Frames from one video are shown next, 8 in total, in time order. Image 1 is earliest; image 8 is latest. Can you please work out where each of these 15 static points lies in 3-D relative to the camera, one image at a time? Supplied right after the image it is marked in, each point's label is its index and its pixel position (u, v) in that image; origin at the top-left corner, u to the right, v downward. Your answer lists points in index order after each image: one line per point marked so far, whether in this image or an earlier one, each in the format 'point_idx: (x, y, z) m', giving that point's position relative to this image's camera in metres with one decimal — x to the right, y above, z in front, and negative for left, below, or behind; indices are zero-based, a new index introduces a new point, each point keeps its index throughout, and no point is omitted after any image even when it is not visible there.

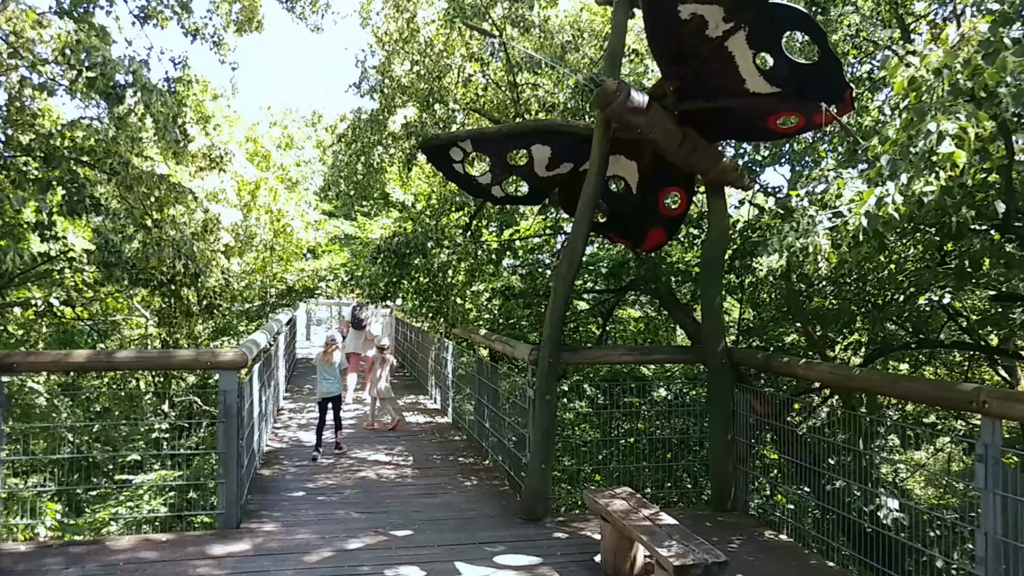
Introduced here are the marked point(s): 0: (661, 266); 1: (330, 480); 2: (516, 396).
0: (+1.0, +0.1, +5.4) m
1: (-1.2, -1.3, +5.7) m
2: (0.0, -0.7, +5.6) m
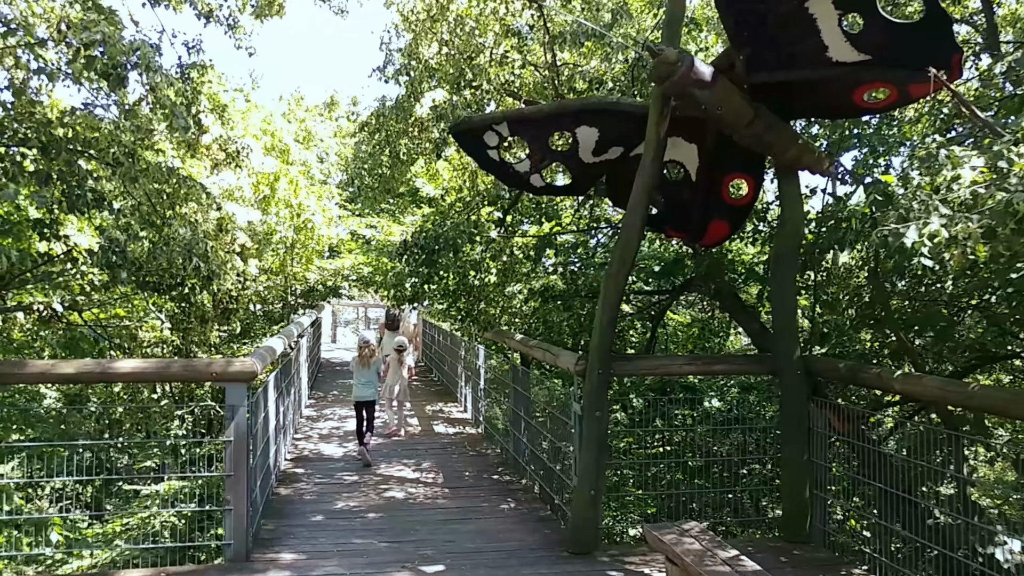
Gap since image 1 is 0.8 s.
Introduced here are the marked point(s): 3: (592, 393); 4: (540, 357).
0: (+1.2, +0.1, +4.8) m
1: (-1.0, -1.3, +5.2) m
2: (+0.3, -0.7, +5.1) m
3: (+0.4, -0.5, +4.1) m
4: (+0.2, -0.4, +5.3) m
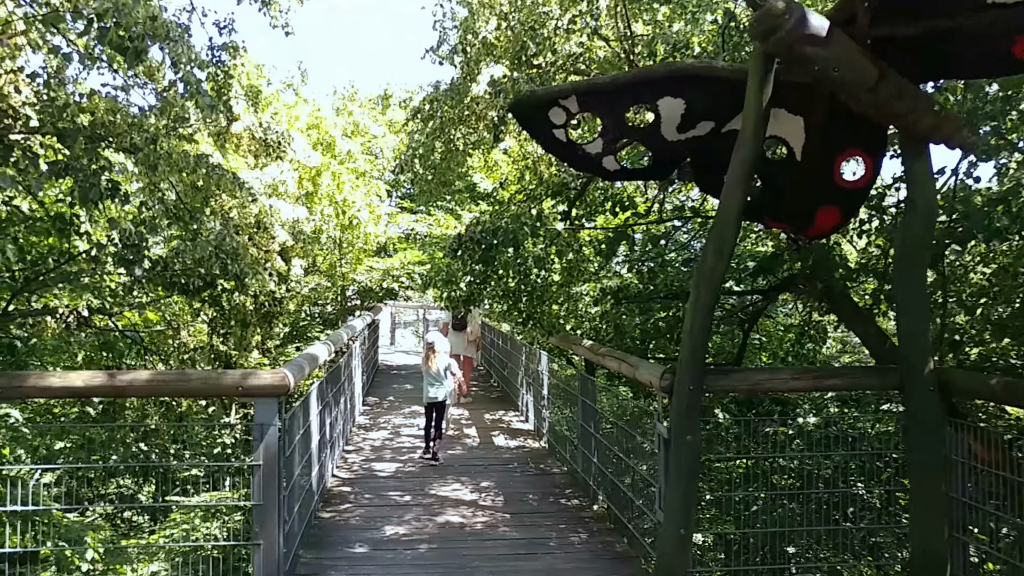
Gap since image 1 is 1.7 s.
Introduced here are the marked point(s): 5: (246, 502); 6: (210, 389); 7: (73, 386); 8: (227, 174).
0: (+1.6, +0.1, +4.1) m
1: (-0.6, -1.3, +4.6) m
2: (+0.6, -0.7, +4.4) m
3: (+0.7, -0.5, +3.4) m
4: (+0.6, -0.4, +4.6) m
5: (-1.1, -0.9, +3.6) m
6: (-1.3, -0.4, +3.4) m
7: (-1.8, -0.4, +3.4) m
8: (-1.6, +0.6, +4.5) m
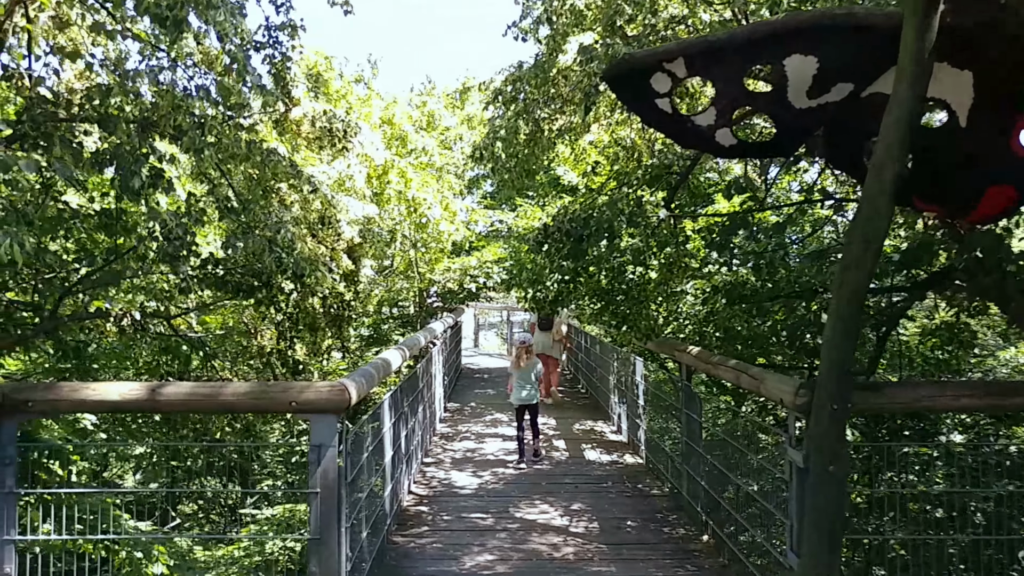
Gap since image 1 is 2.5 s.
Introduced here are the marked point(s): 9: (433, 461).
0: (+2.0, +0.2, +3.4) m
1: (-0.1, -1.3, +4.1) m
2: (+1.1, -0.7, +3.8) m
3: (+1.0, -0.5, +2.8) m
4: (+1.0, -0.4, +4.0) m
5: (-0.8, -0.9, +3.1) m
6: (-0.9, -0.4, +3.0) m
7: (-1.4, -0.4, +3.0) m
8: (-1.1, +0.6, +4.1) m
9: (-0.6, -1.3, +6.2) m
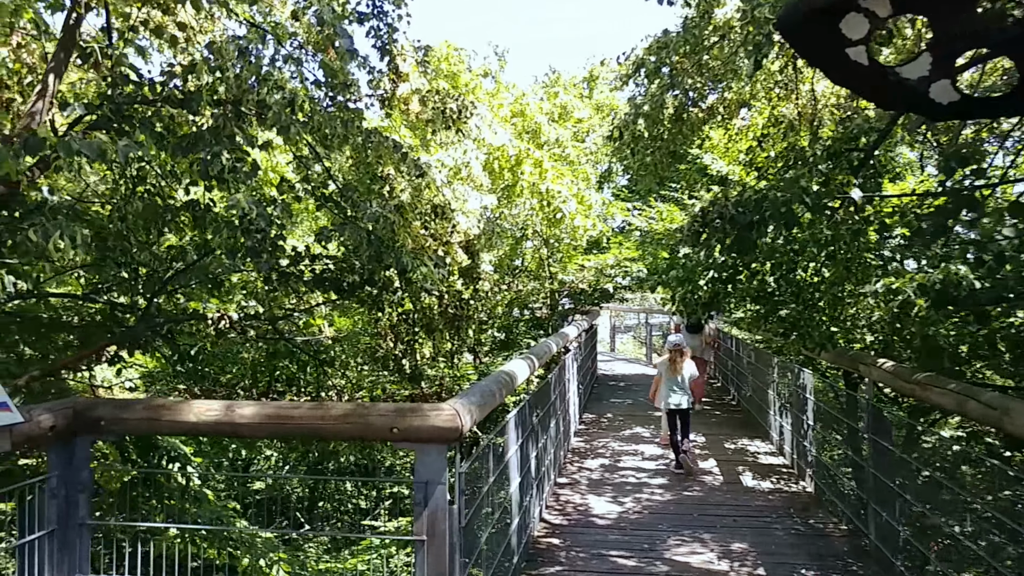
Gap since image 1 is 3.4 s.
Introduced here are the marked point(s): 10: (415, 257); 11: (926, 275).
0: (+2.4, +0.2, +2.4) m
1: (+0.5, -1.3, +3.4) m
2: (+1.6, -0.7, +2.9) m
3: (+1.4, -0.5, +1.9) m
4: (+1.6, -0.4, +3.2) m
5: (-0.3, -0.9, +2.6) m
6: (-0.5, -0.4, +2.5) m
7: (-1.0, -0.4, +2.6) m
8: (-0.5, +0.6, +3.6) m
9: (+0.4, -1.3, +5.6) m
10: (-0.4, +0.1, +3.6) m
11: (+1.8, +0.1, +3.6) m
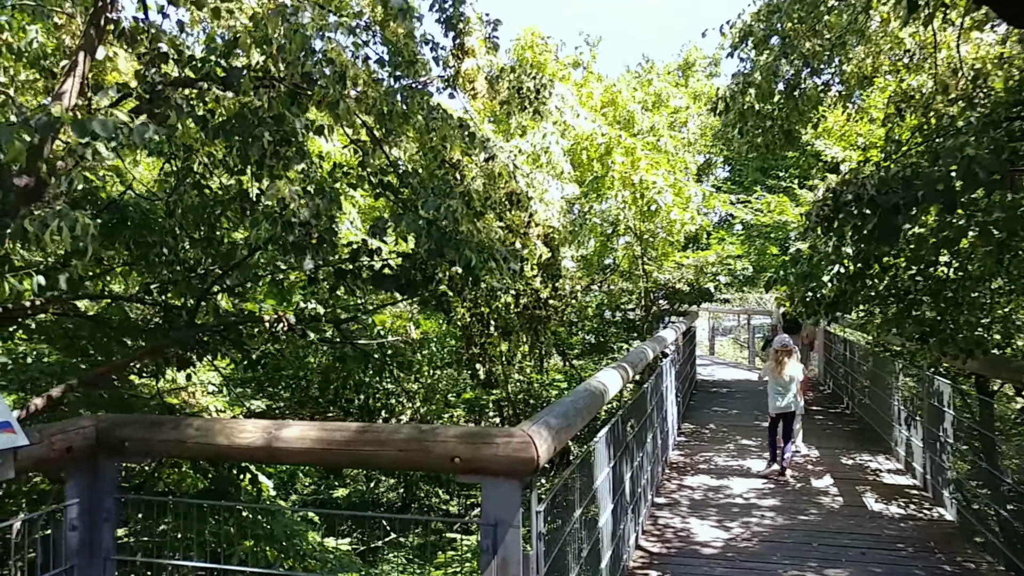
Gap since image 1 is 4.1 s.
0: (+2.6, +0.2, +1.7) m
1: (+0.8, -1.3, +2.9) m
2: (+1.9, -0.7, +2.2) m
3: (+1.5, -0.5, +1.3) m
4: (+1.9, -0.4, +2.5) m
5: (-0.1, -0.9, +2.1) m
6: (-0.3, -0.4, +2.0) m
7: (-0.8, -0.4, +2.2) m
8: (-0.2, +0.6, +3.2) m
9: (+0.9, -1.3, +5.1) m
10: (-0.1, +0.1, +3.1) m
11: (+2.1, +0.1, +2.9) m
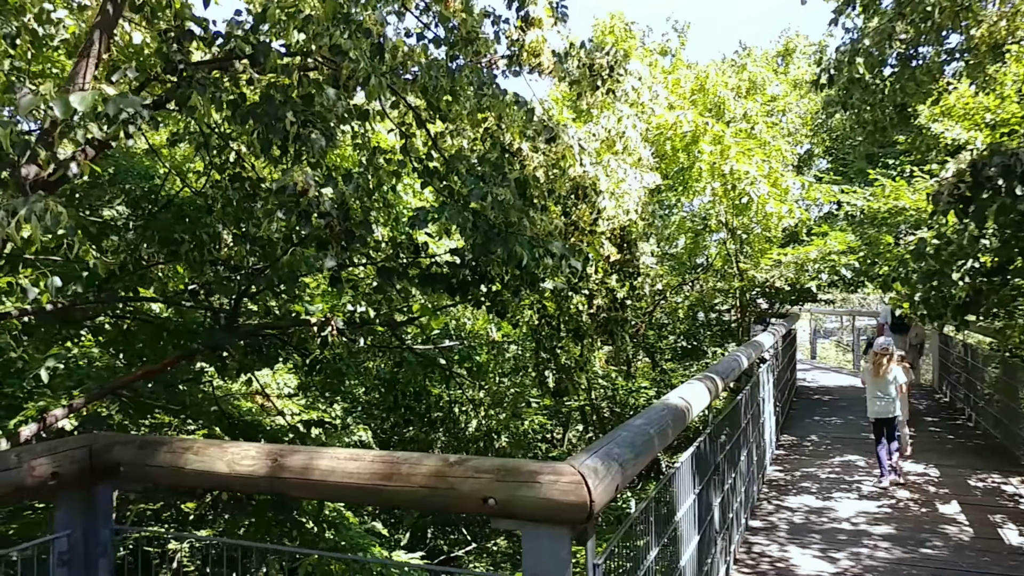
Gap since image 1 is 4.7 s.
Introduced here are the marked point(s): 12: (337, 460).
0: (+2.6, +0.2, +1.0) m
1: (+1.0, -1.3, +2.4) m
2: (+2.0, -0.7, +1.6) m
3: (+1.5, -0.5, +0.7) m
4: (+2.0, -0.4, +1.9) m
5: (0.0, -0.9, +1.7) m
6: (-0.2, -0.4, +1.7) m
7: (-0.7, -0.4, +1.9) m
8: (0.0, +0.6, +2.8) m
9: (+1.3, -1.3, +4.5) m
10: (+0.1, +0.1, +2.7) m
11: (+2.3, +0.1, +2.3) m
12: (-0.4, -0.4, +1.8) m
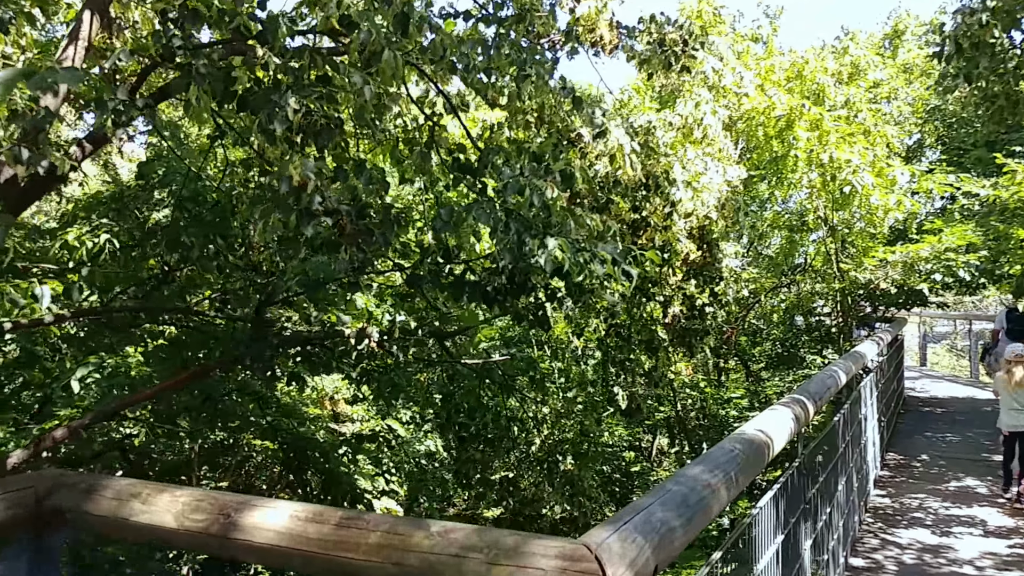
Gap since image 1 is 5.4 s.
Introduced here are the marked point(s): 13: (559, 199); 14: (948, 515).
0: (+2.5, +0.2, +0.3) m
1: (+1.0, -1.3, +1.8) m
2: (+1.9, -0.7, +1.0) m
3: (+1.4, -0.5, +0.1) m
4: (+2.0, -0.4, +1.2) m
5: (0.0, -0.9, +1.3) m
6: (-0.2, -0.4, +1.3) m
7: (-0.6, -0.4, +1.5) m
8: (+0.1, +0.6, +2.3) m
9: (+1.7, -1.3, +3.9) m
10: (+0.2, +0.1, +2.3) m
11: (+2.3, +0.1, +1.6) m
12: (-0.3, -0.4, +1.4) m
13: (+0.2, +0.3, +2.4) m
14: (+2.5, -1.3, +4.8) m
